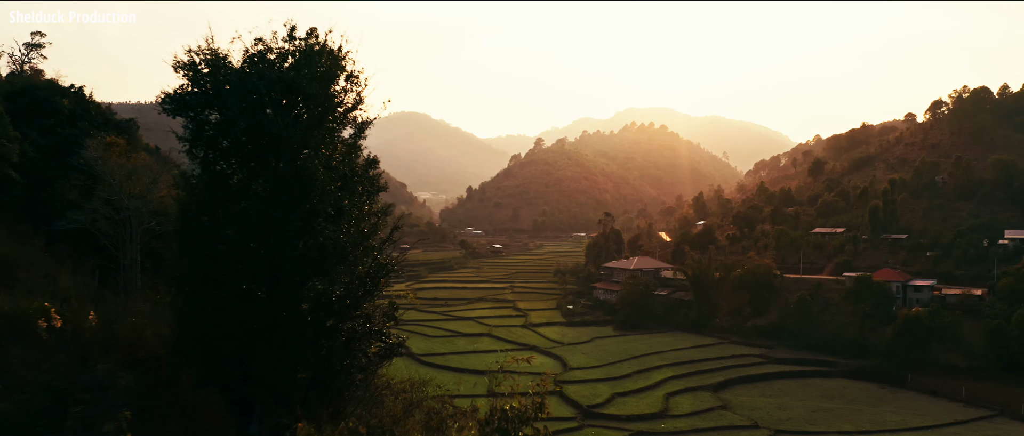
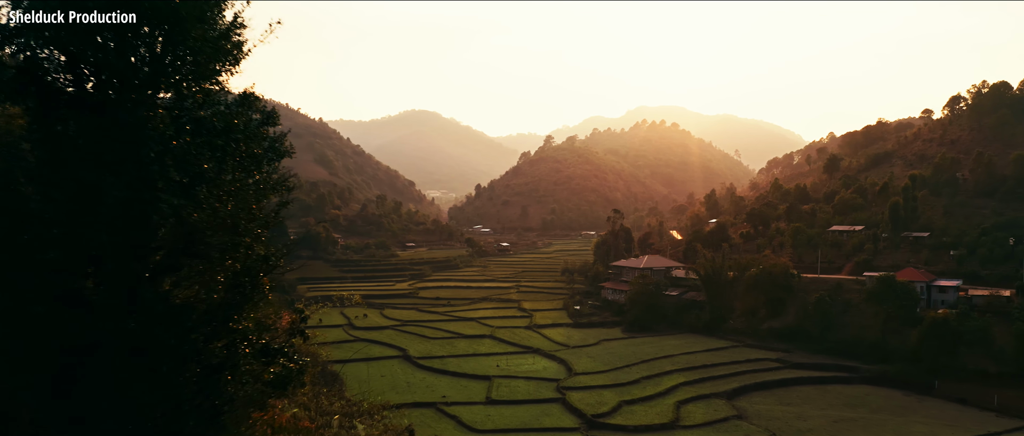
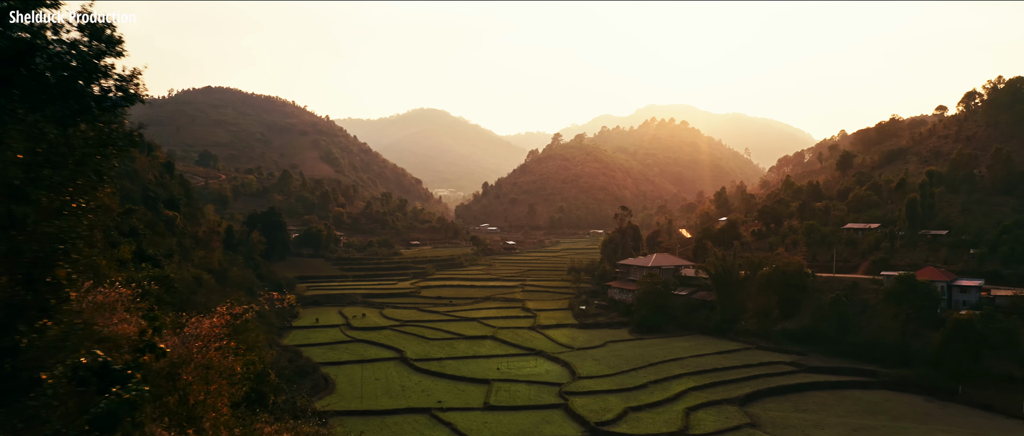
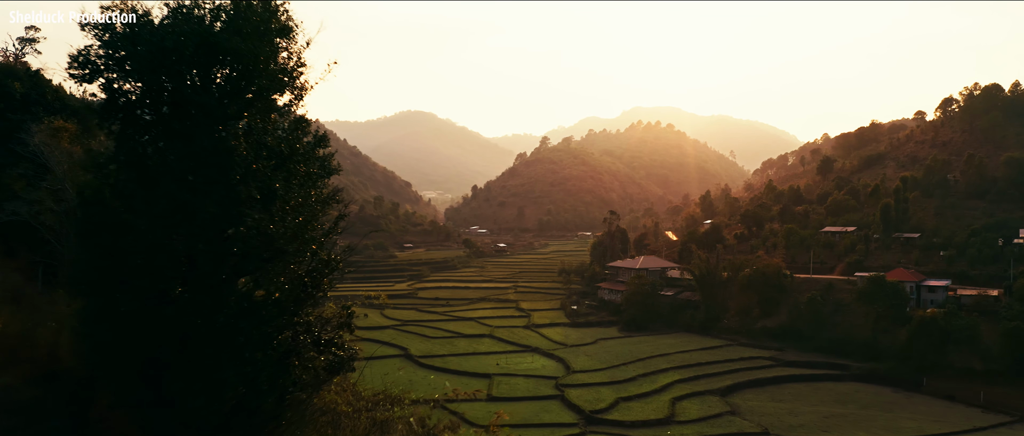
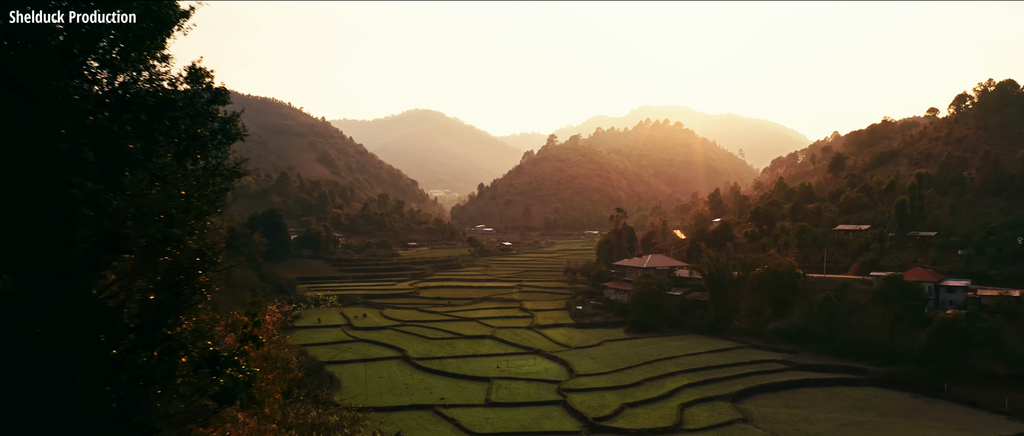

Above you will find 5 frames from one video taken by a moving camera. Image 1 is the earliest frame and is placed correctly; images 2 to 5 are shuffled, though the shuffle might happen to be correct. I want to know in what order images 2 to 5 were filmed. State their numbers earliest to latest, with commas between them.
4, 2, 5, 3
